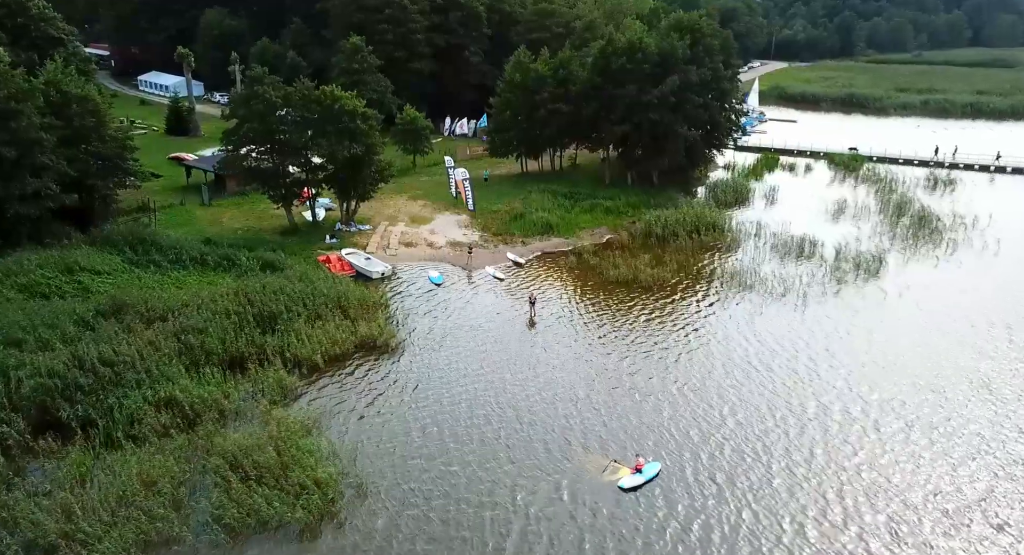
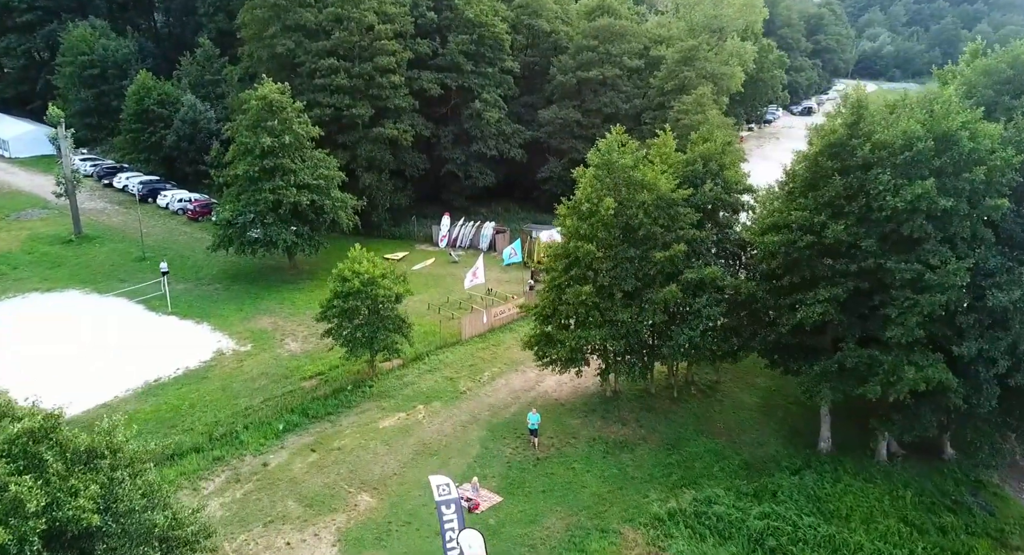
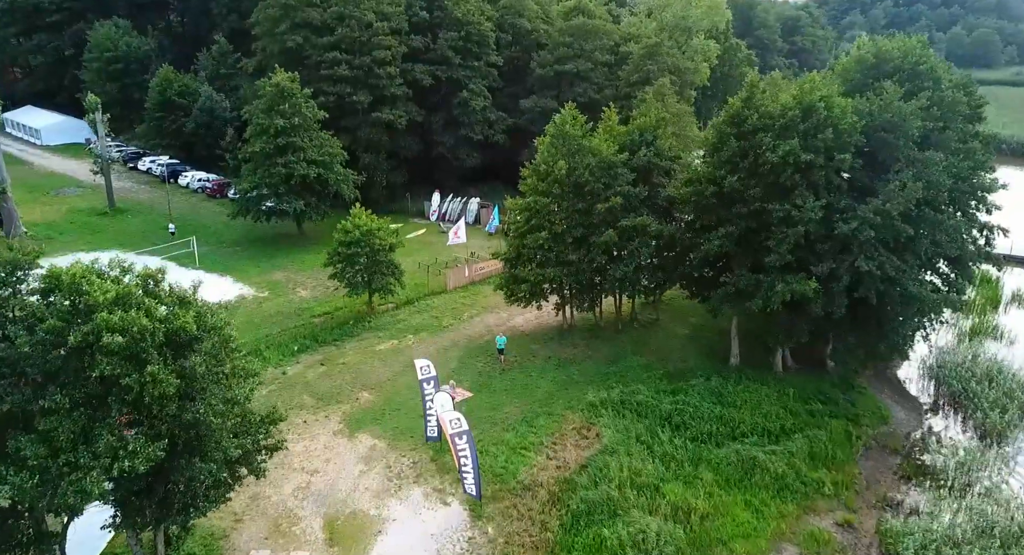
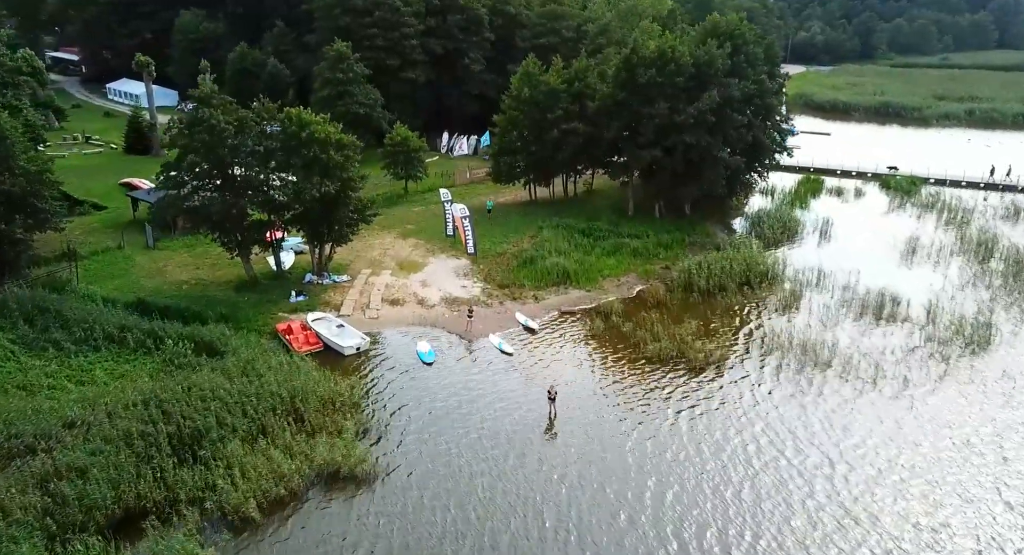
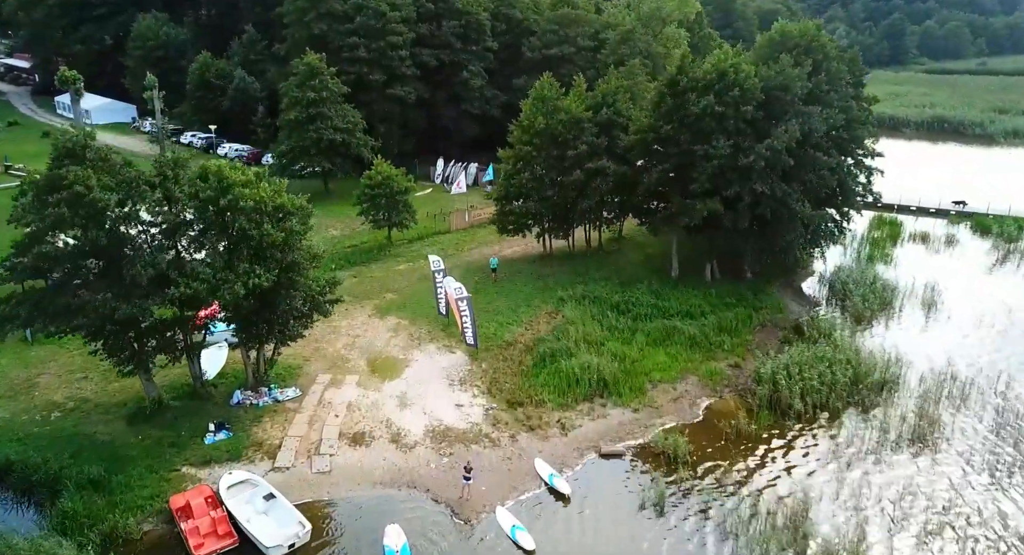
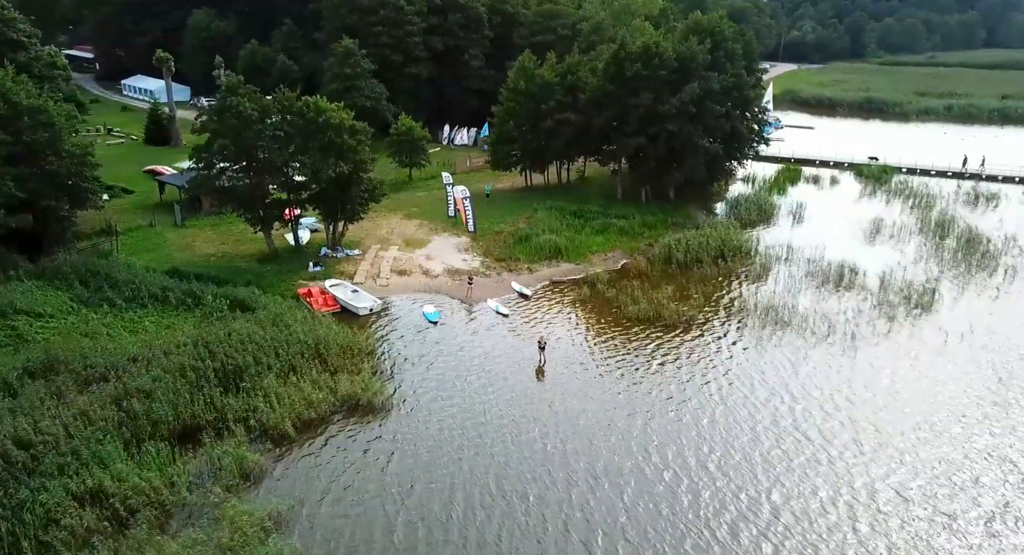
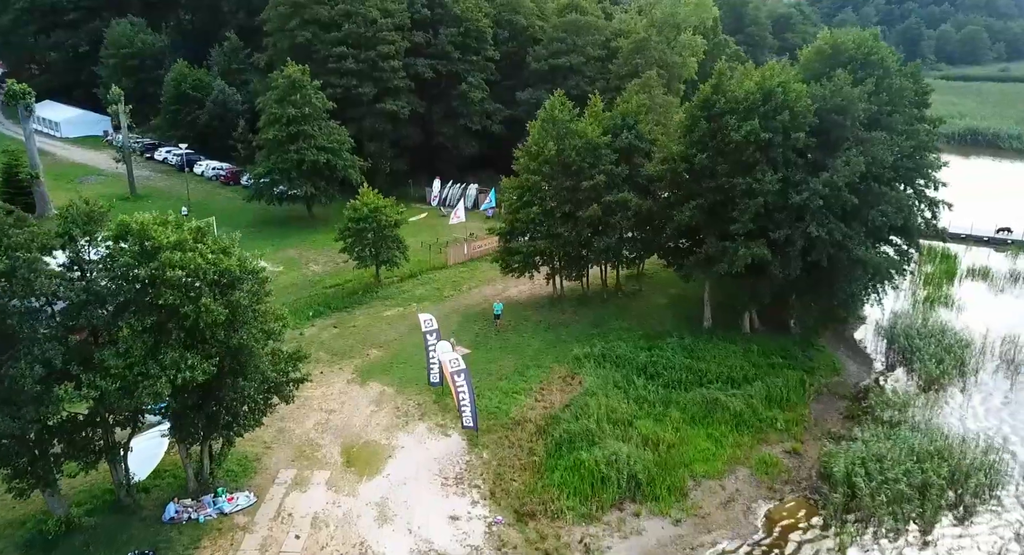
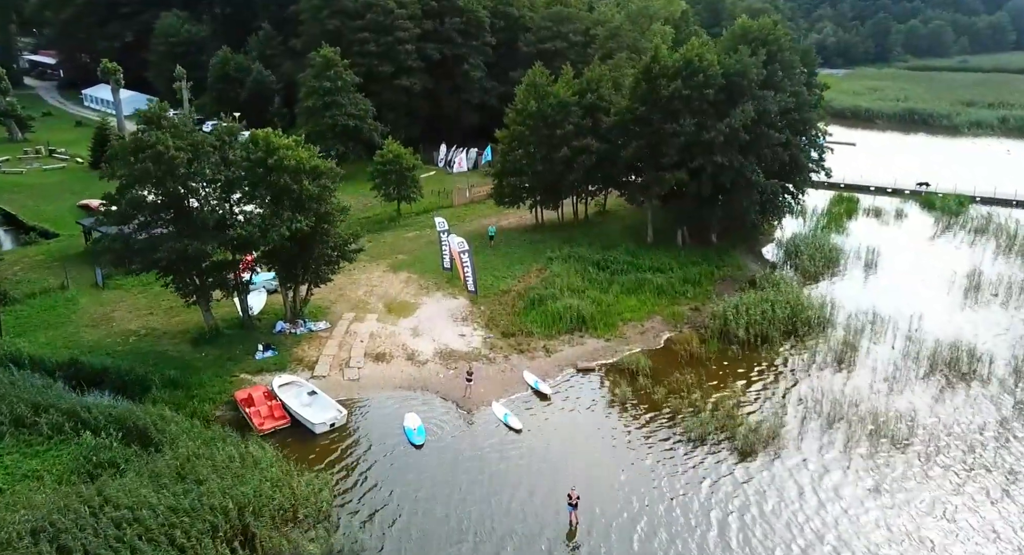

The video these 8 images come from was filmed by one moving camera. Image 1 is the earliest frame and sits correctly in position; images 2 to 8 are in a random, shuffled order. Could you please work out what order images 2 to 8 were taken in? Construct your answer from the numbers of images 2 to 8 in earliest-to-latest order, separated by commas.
6, 4, 8, 5, 7, 3, 2
